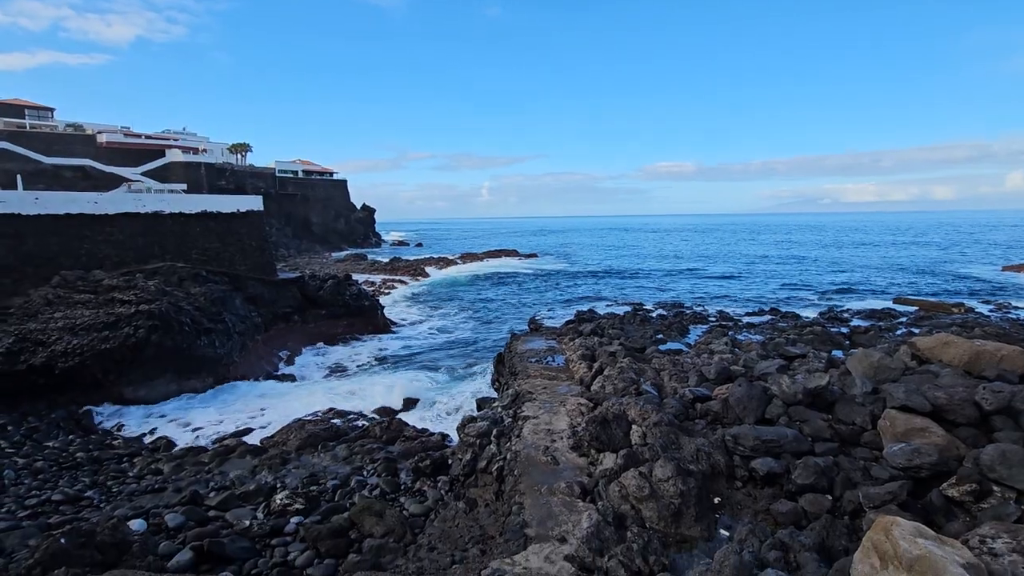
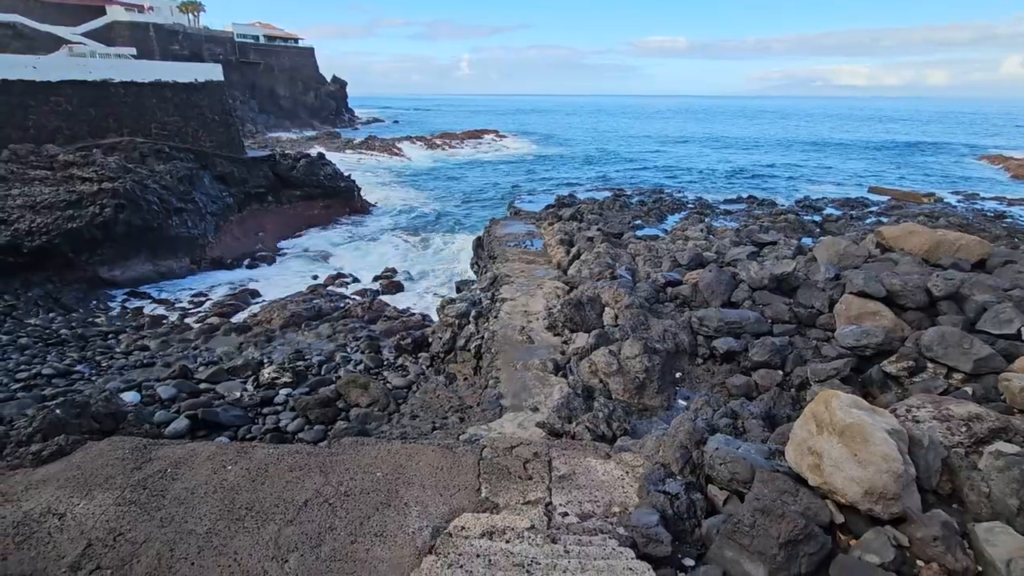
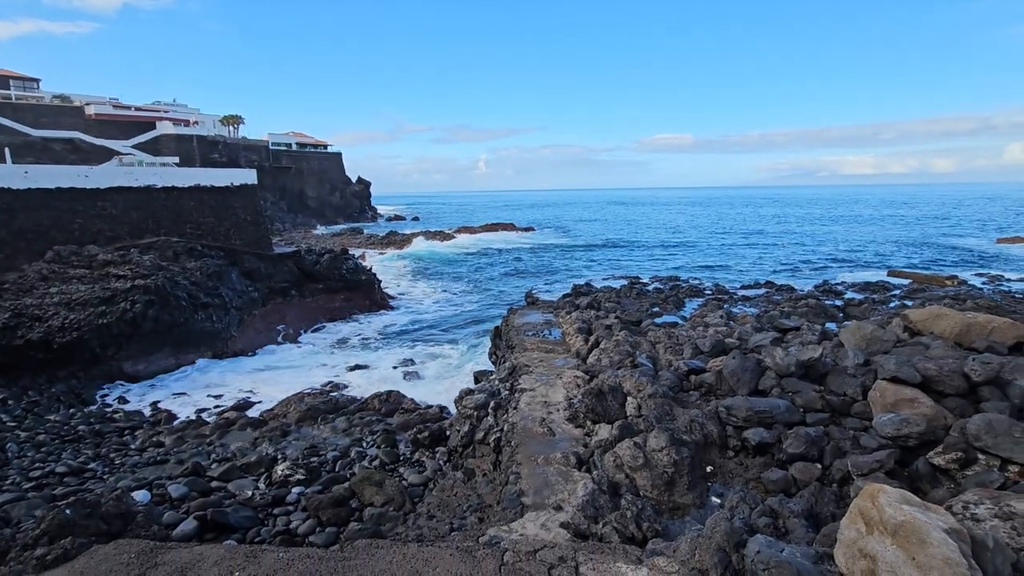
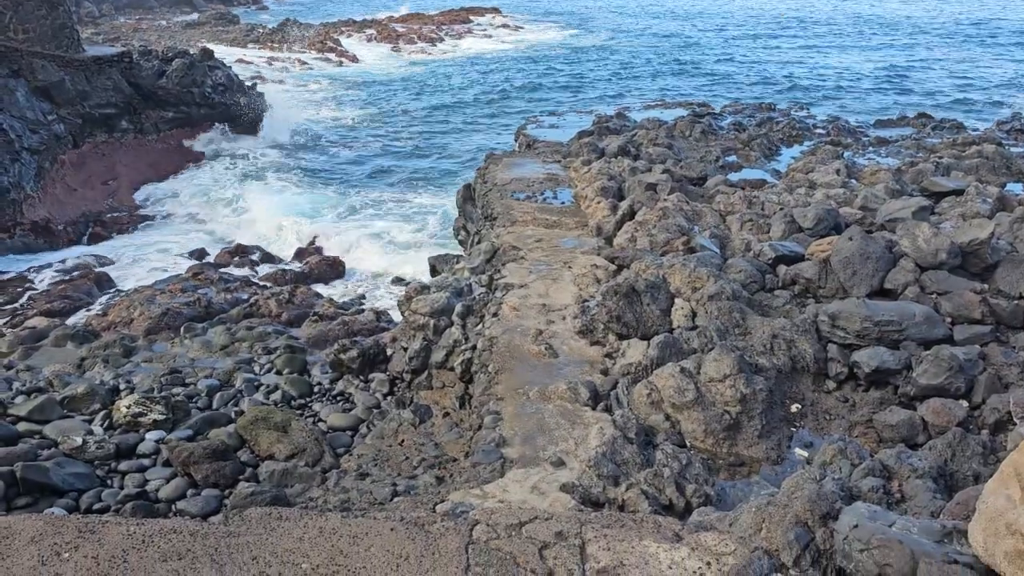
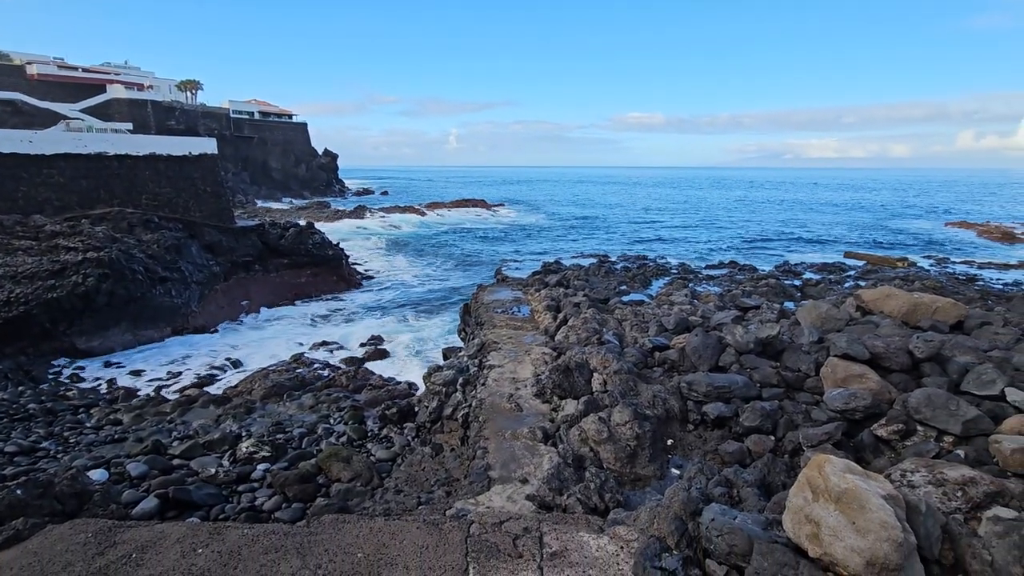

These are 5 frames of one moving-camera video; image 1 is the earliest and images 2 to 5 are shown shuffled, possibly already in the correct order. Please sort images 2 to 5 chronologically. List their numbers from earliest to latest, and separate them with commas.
3, 5, 2, 4
